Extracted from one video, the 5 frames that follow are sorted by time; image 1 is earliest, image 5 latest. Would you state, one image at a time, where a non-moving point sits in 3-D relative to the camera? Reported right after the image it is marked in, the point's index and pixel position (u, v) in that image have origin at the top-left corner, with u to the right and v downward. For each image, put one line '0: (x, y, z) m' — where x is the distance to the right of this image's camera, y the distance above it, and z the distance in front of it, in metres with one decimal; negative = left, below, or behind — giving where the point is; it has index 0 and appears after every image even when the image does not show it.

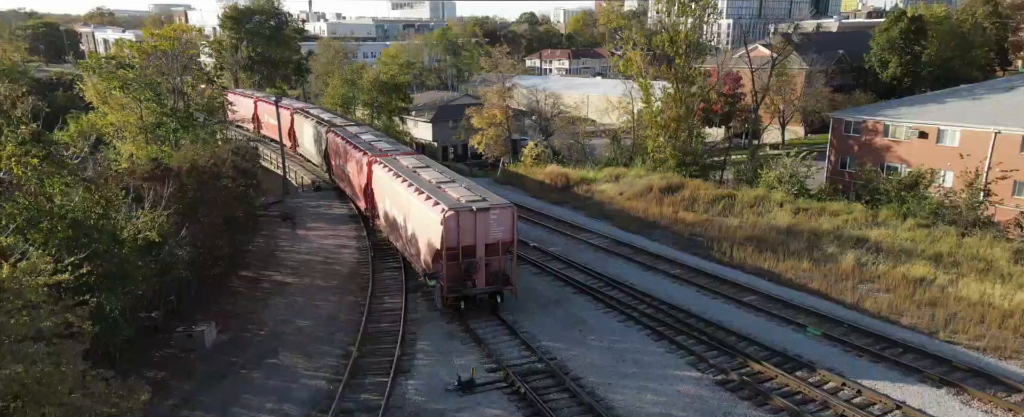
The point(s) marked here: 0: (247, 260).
0: (-6.9, -1.4, +18.3) m
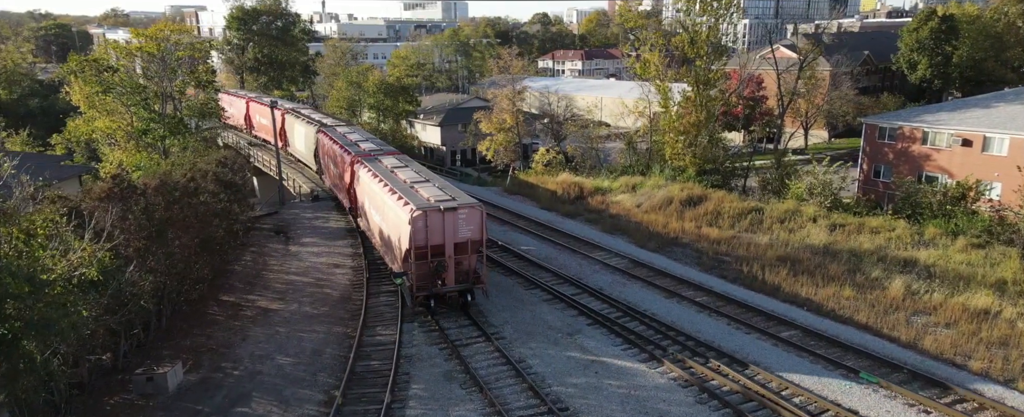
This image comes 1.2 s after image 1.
0: (-6.7, -1.8, +16.8) m
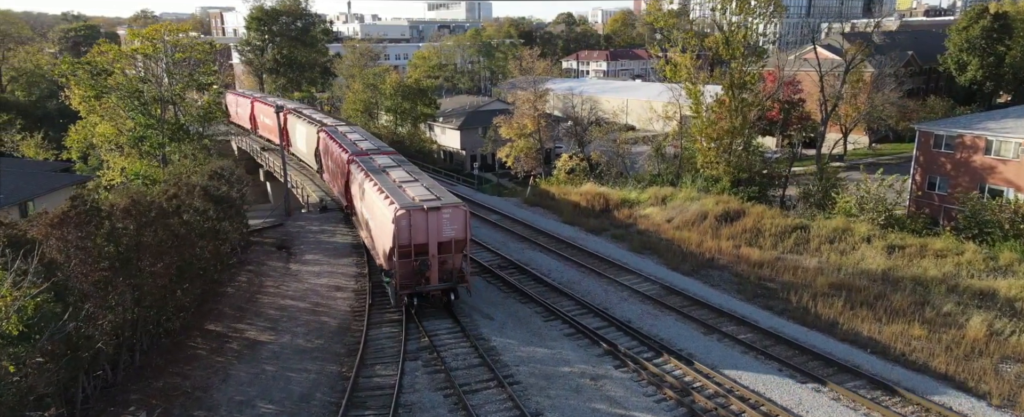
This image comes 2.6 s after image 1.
0: (-6.3, -2.2, +15.2) m
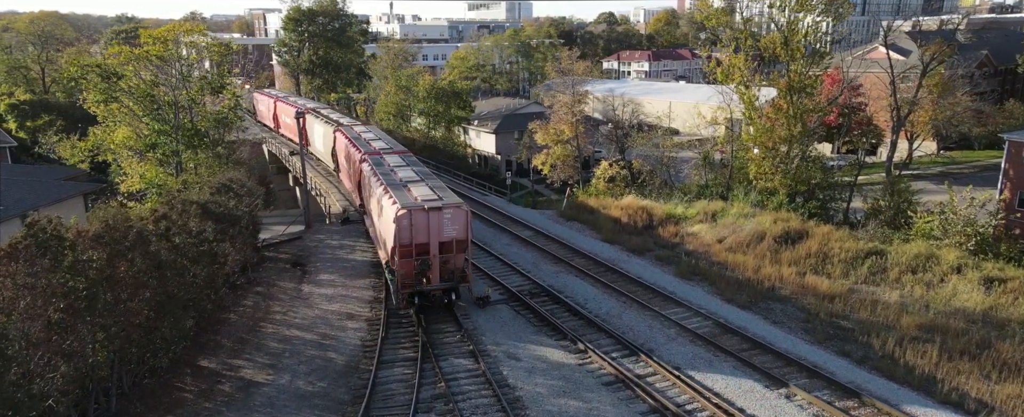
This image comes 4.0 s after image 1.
0: (-5.7, -2.6, +13.6) m
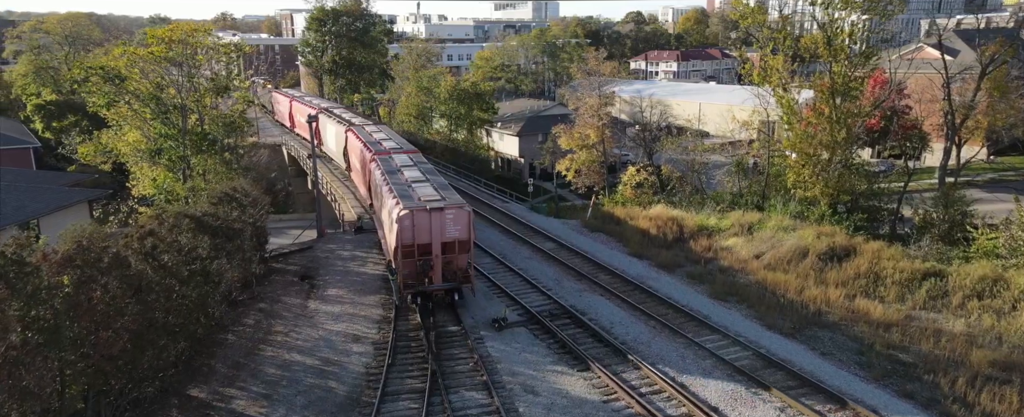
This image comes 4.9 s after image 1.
0: (-5.4, -2.8, +12.6) m
